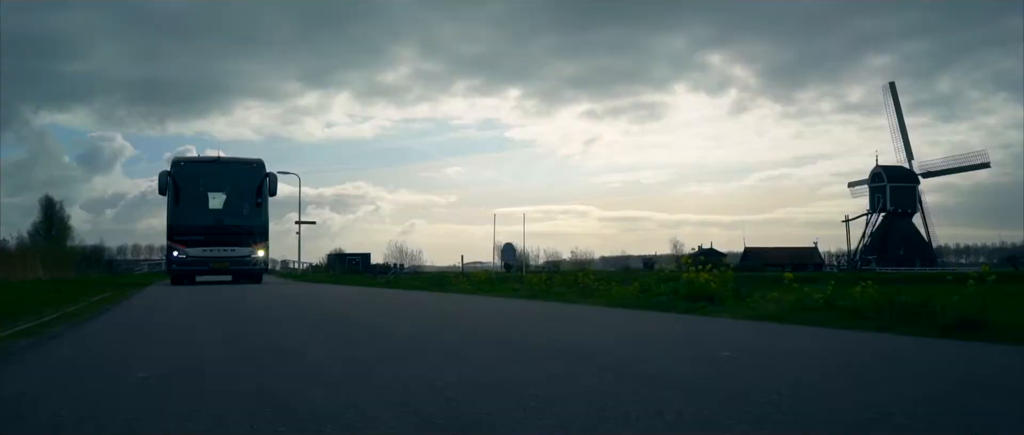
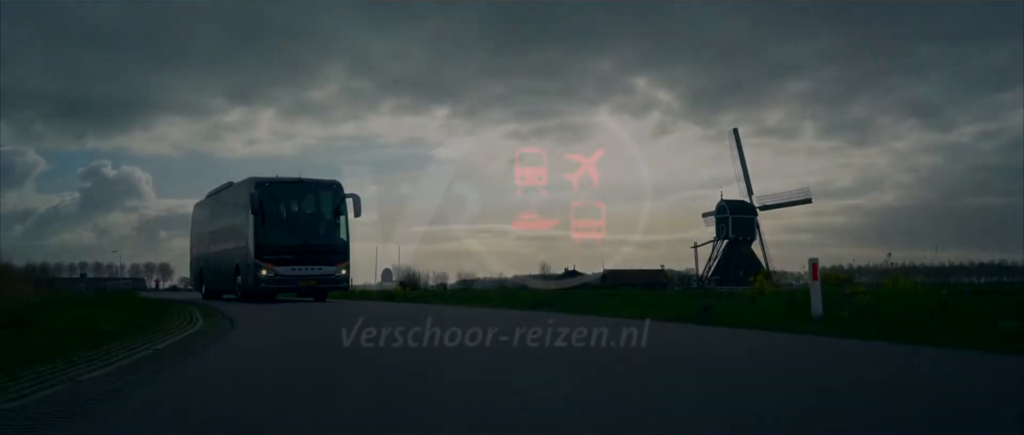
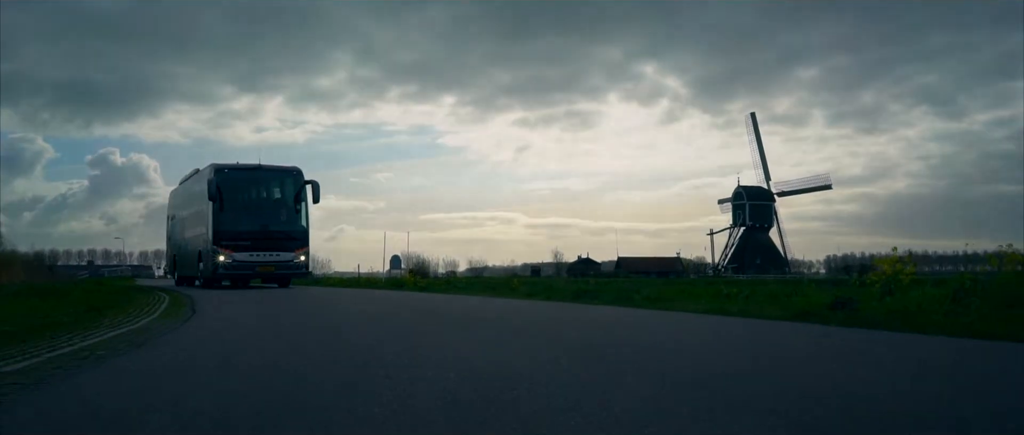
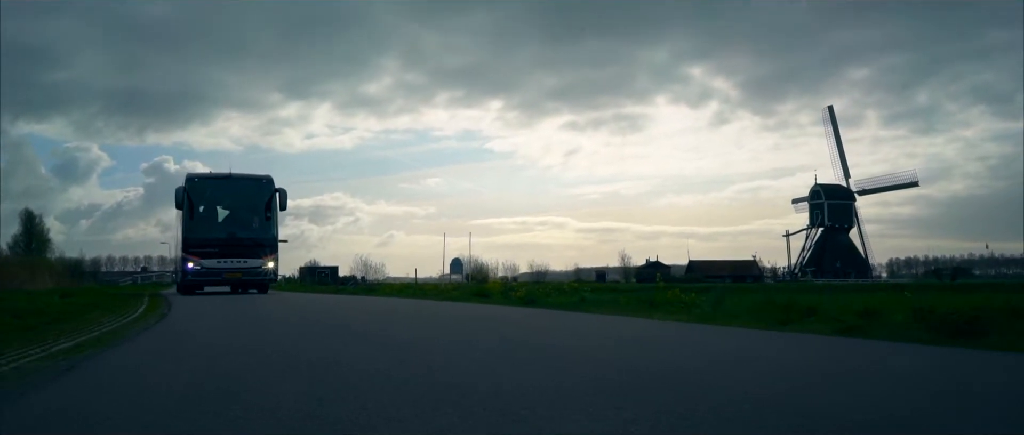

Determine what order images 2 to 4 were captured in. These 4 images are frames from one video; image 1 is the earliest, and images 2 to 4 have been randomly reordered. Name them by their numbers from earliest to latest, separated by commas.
4, 3, 2
